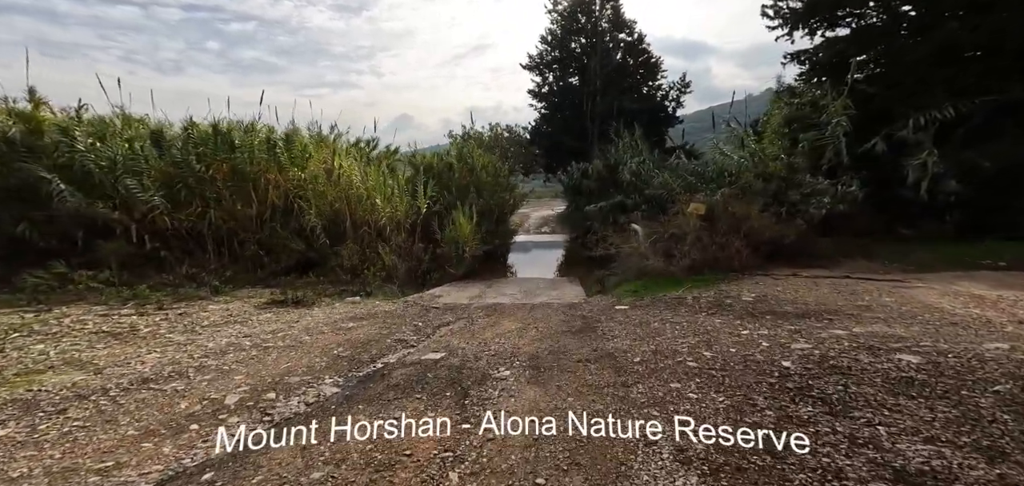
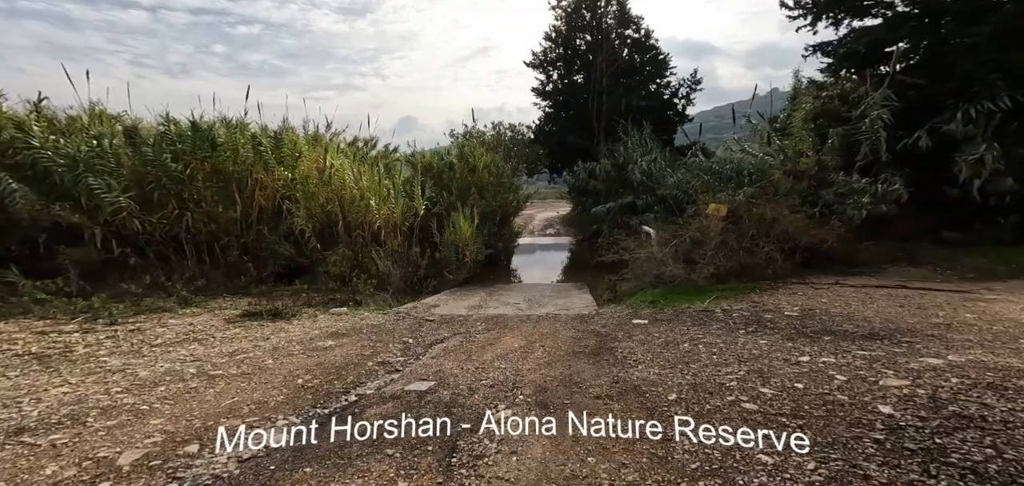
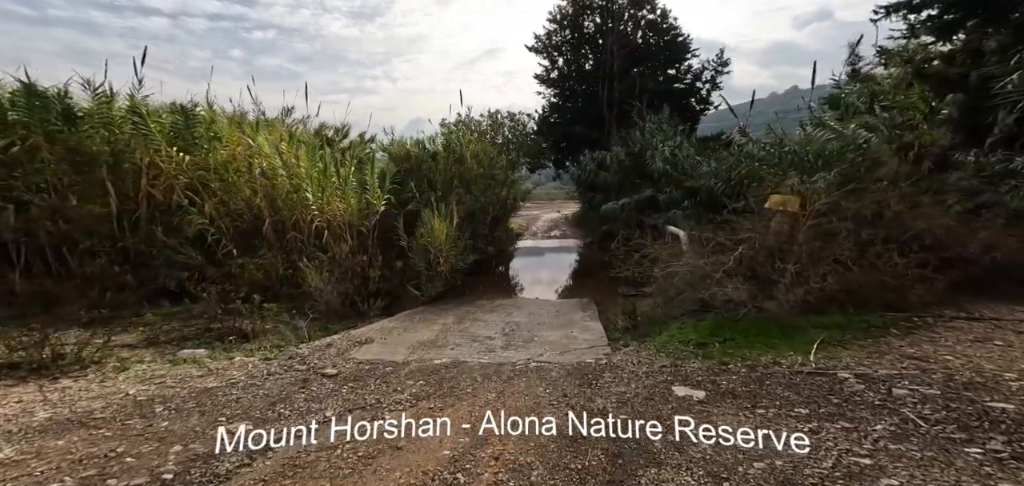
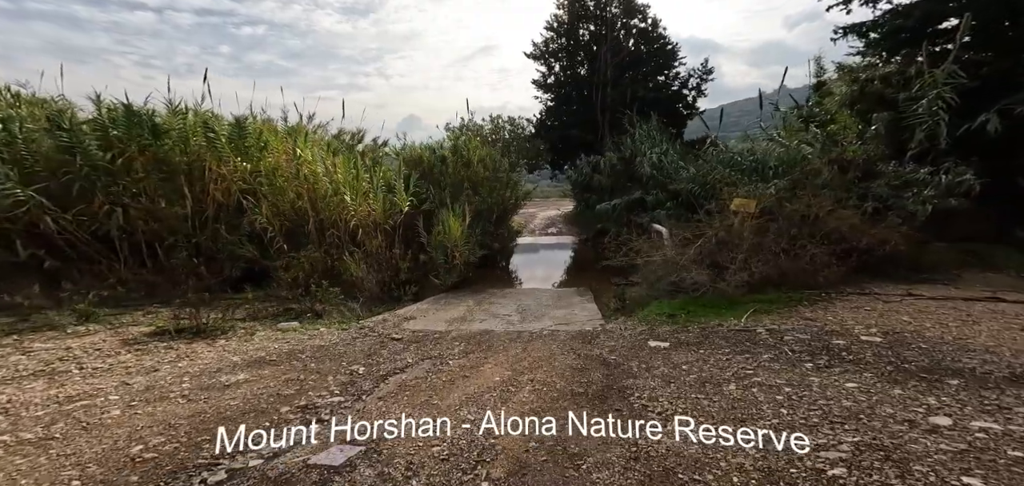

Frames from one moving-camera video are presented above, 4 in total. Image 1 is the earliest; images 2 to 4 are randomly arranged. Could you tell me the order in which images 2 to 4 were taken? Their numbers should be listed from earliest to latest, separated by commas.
2, 4, 3
